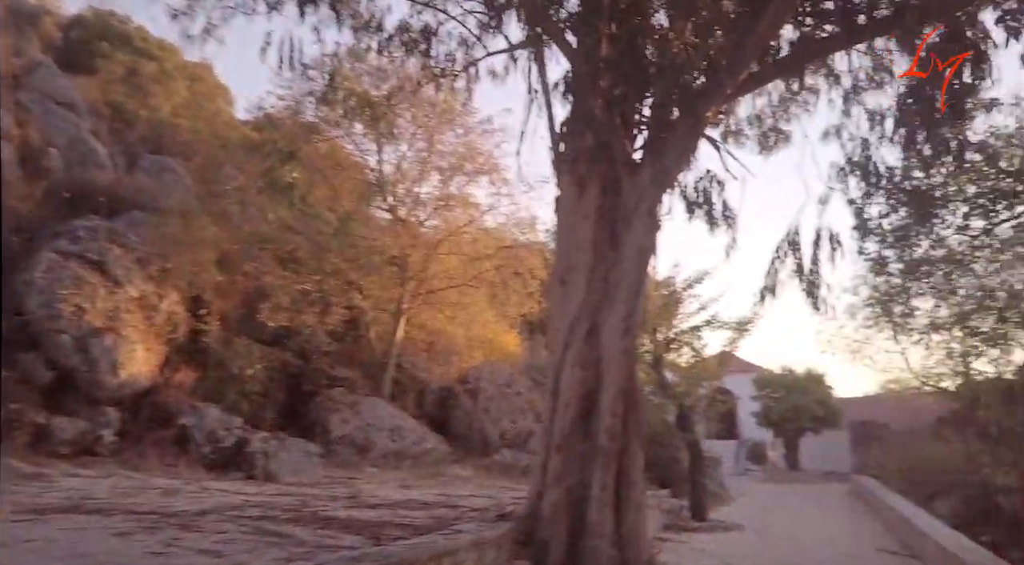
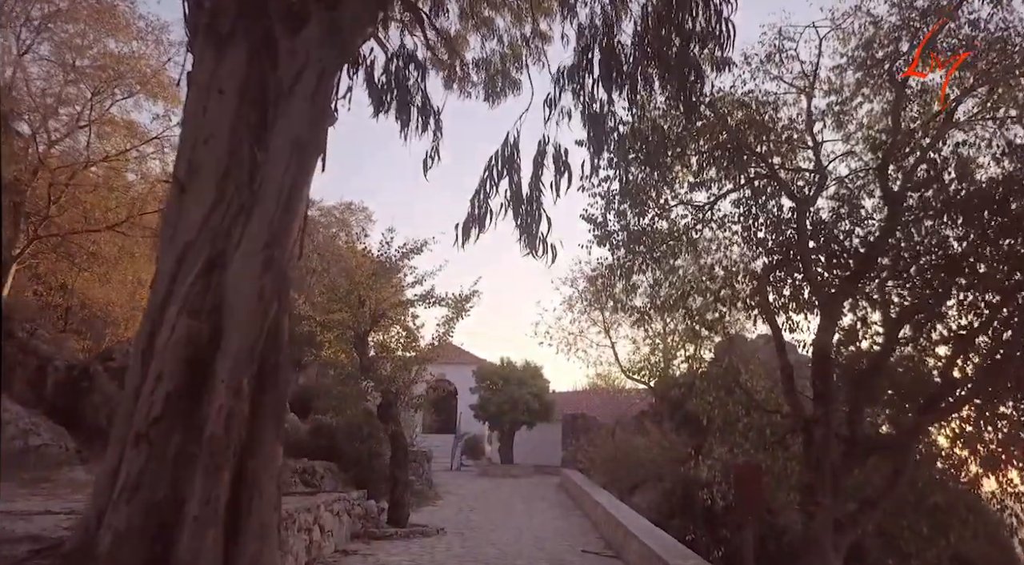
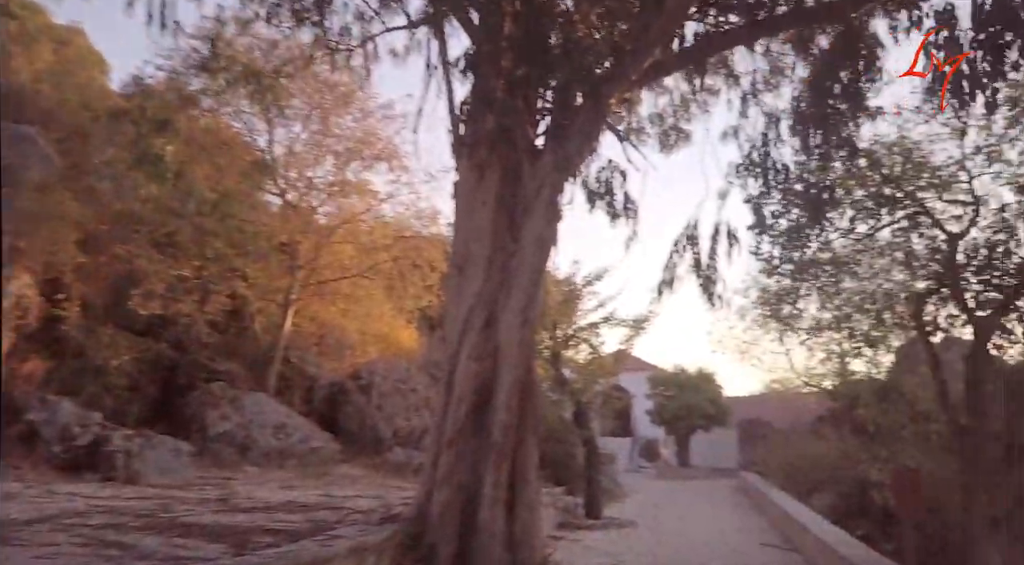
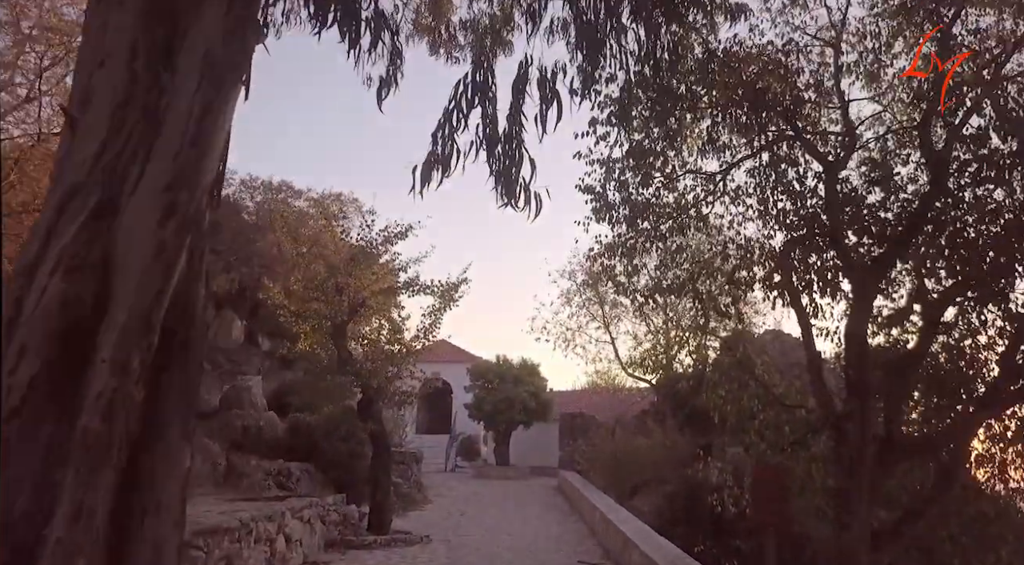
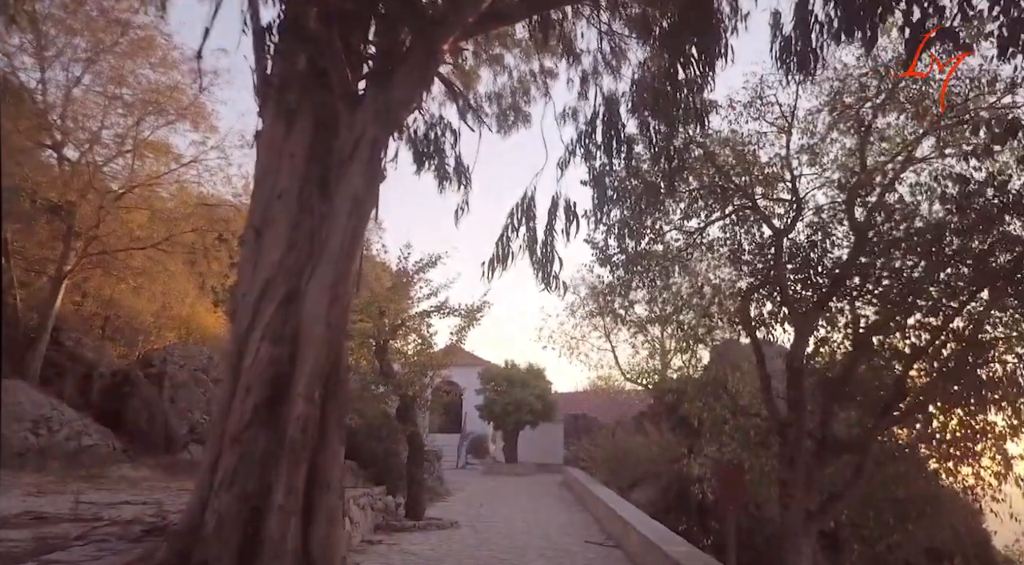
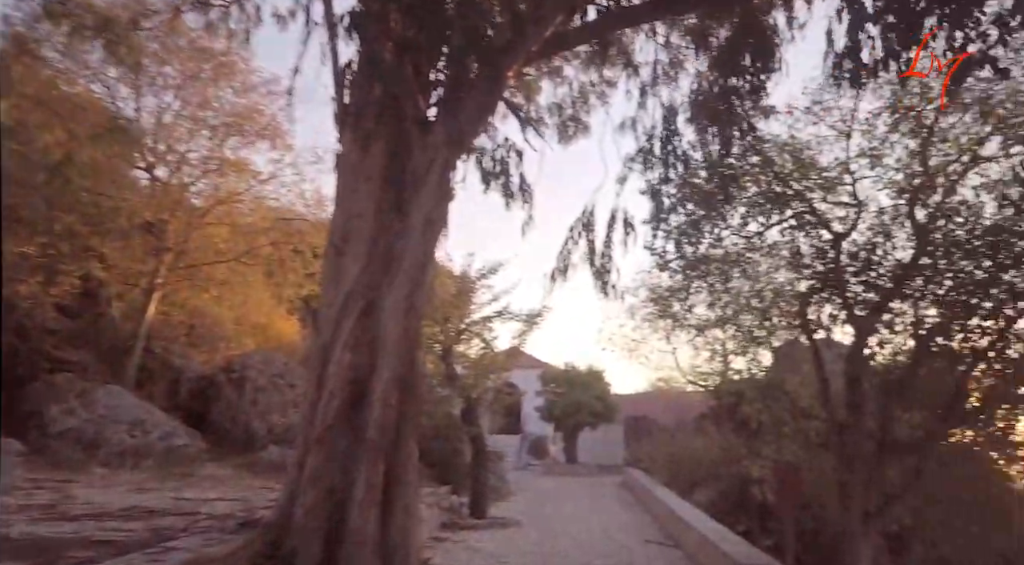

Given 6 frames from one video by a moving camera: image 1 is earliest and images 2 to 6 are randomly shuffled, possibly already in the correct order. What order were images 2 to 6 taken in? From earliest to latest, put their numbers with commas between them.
3, 6, 5, 2, 4
